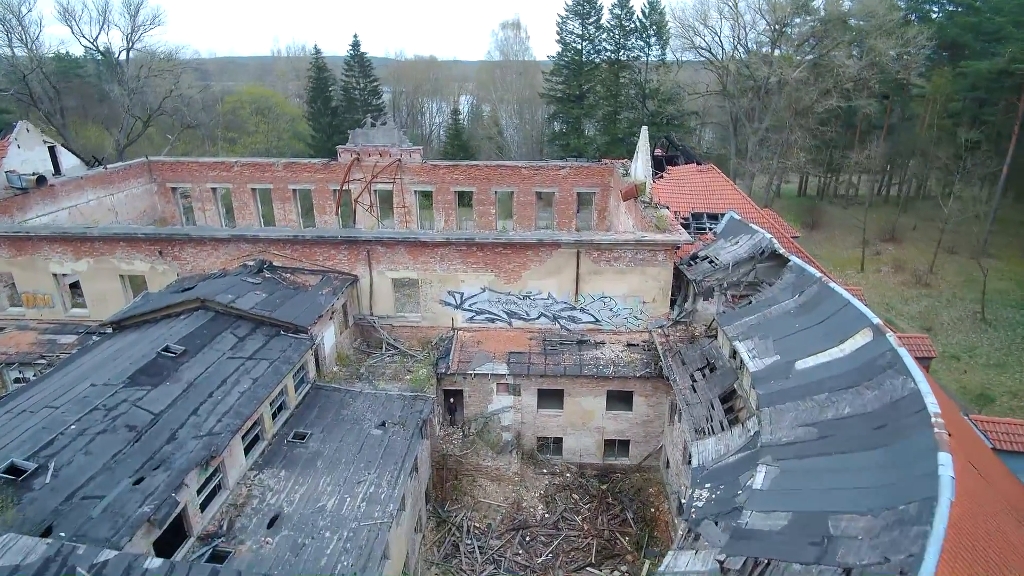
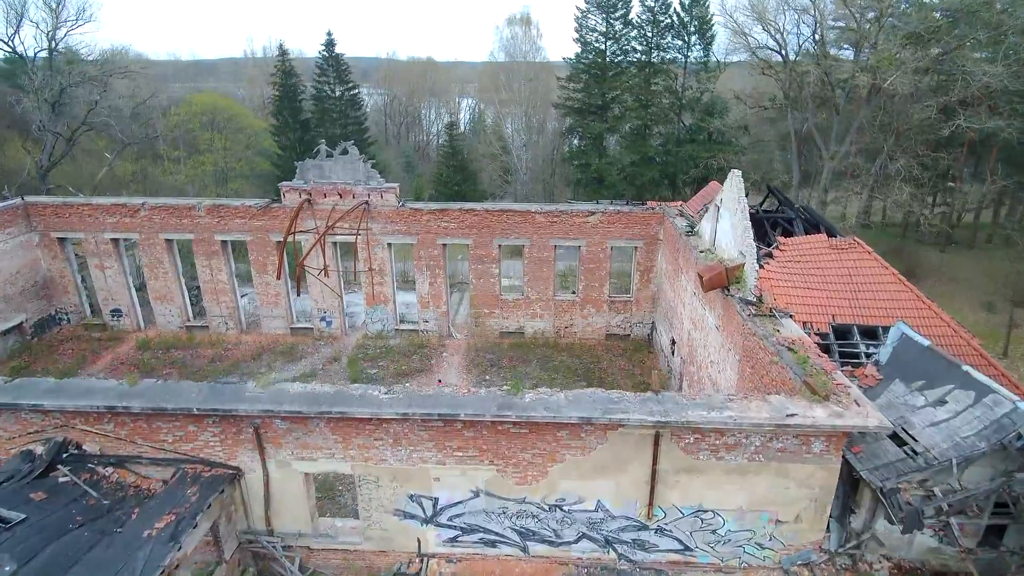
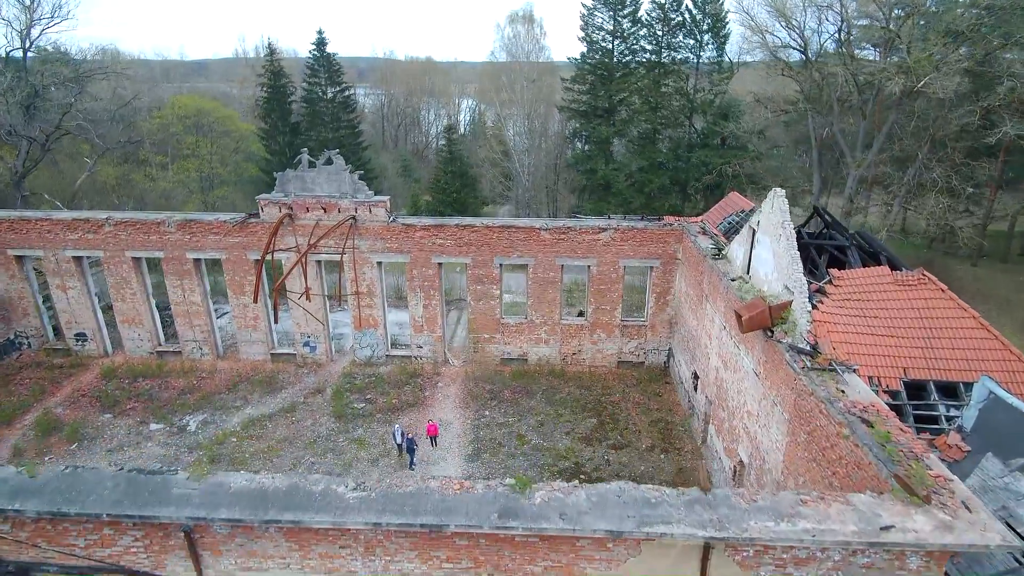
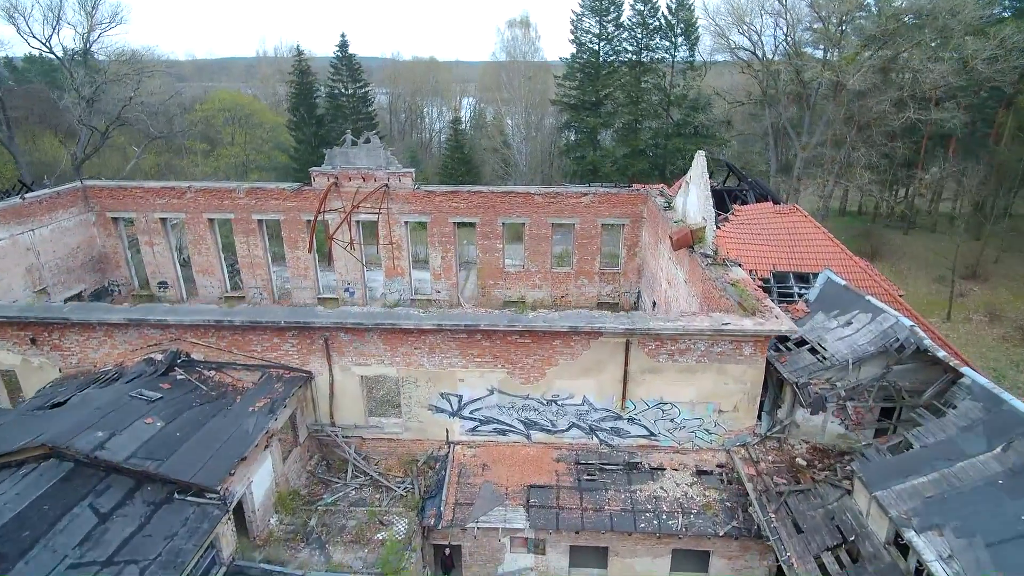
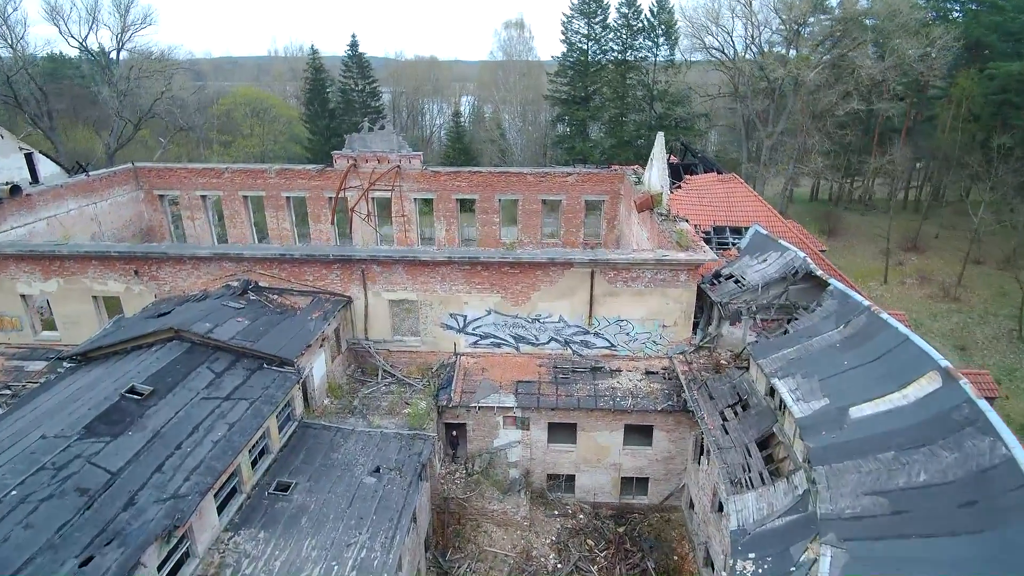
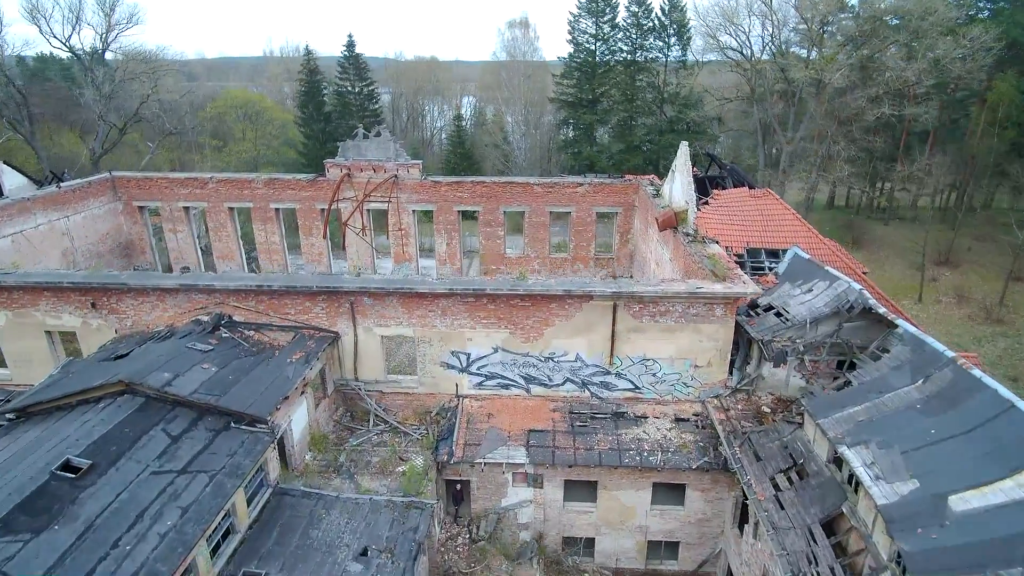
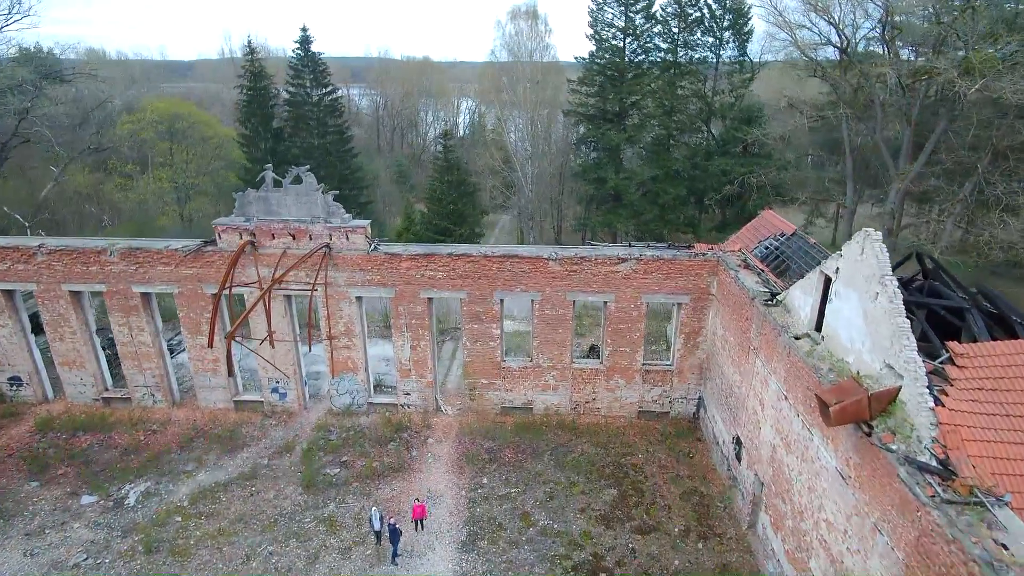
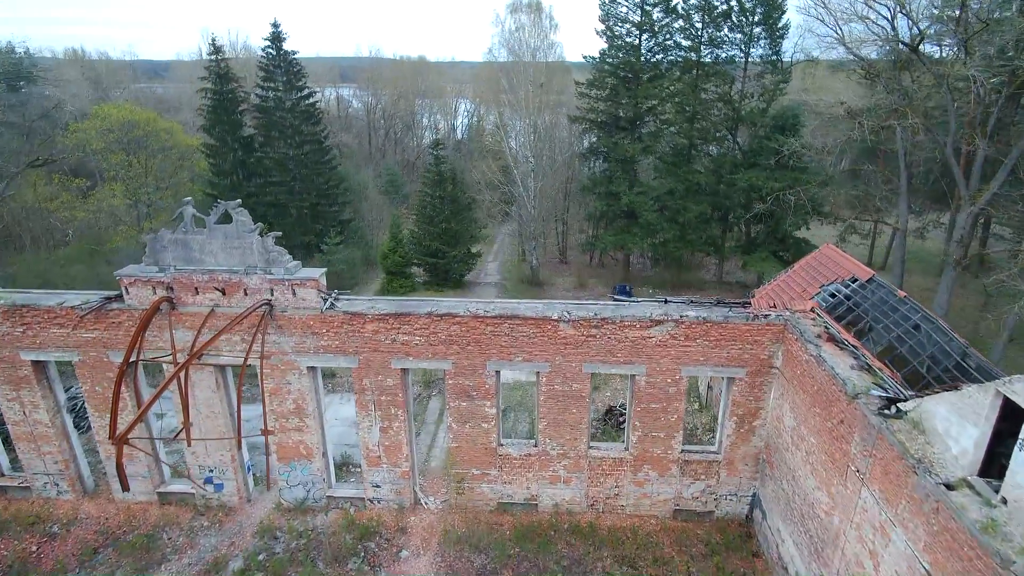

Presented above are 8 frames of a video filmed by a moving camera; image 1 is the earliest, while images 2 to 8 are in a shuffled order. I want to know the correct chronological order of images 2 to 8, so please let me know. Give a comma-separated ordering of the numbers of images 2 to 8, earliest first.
5, 6, 4, 2, 3, 7, 8
